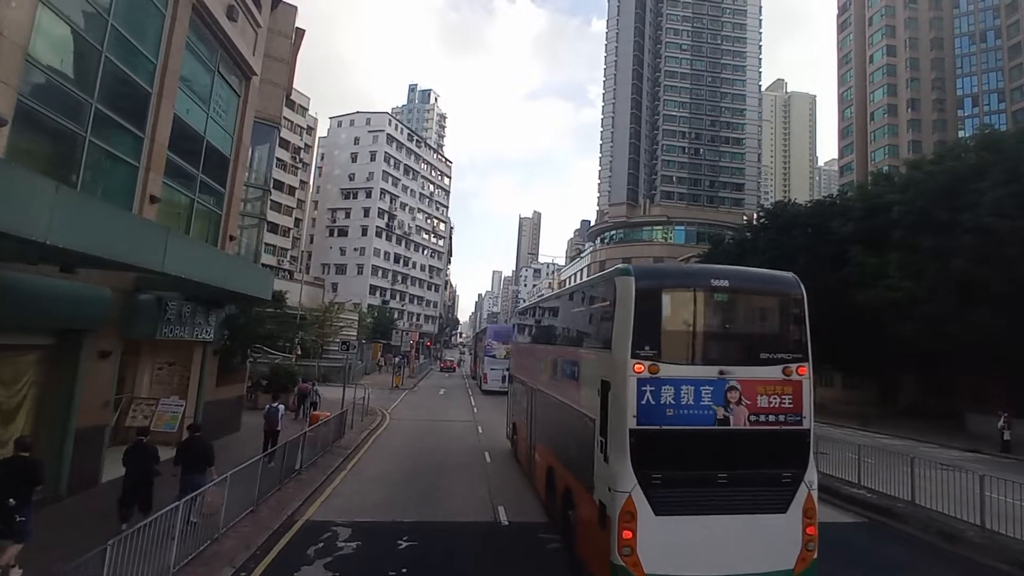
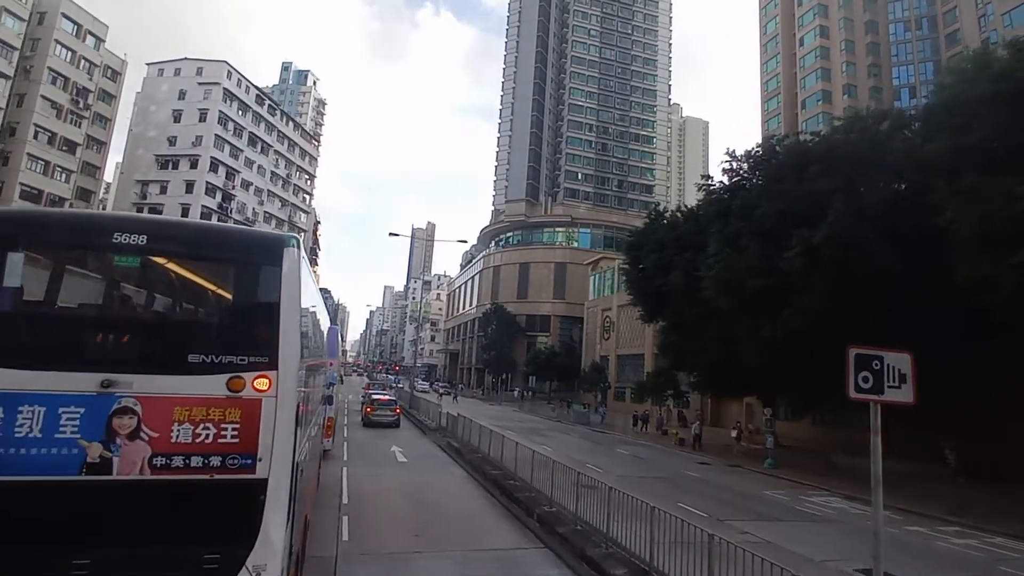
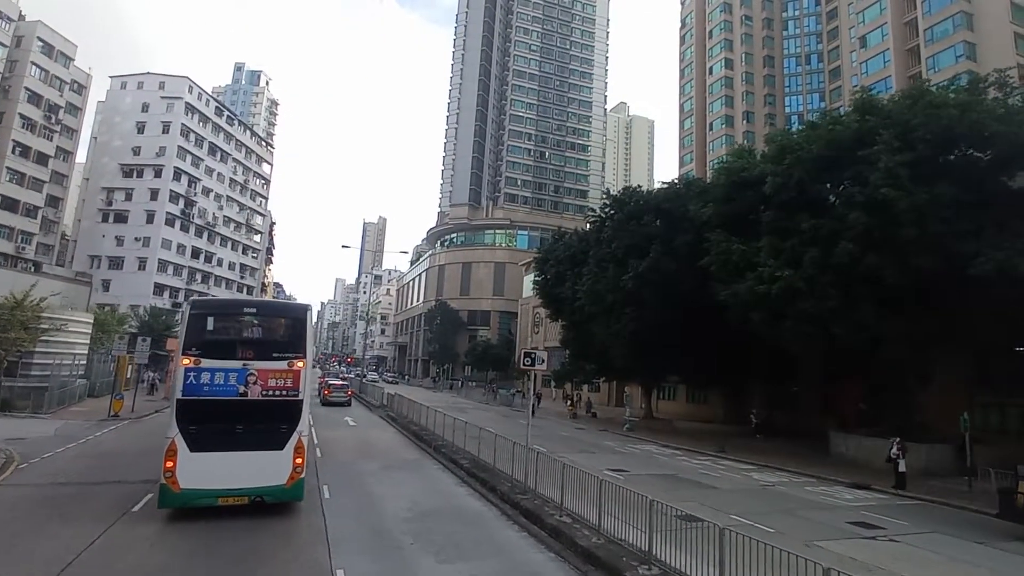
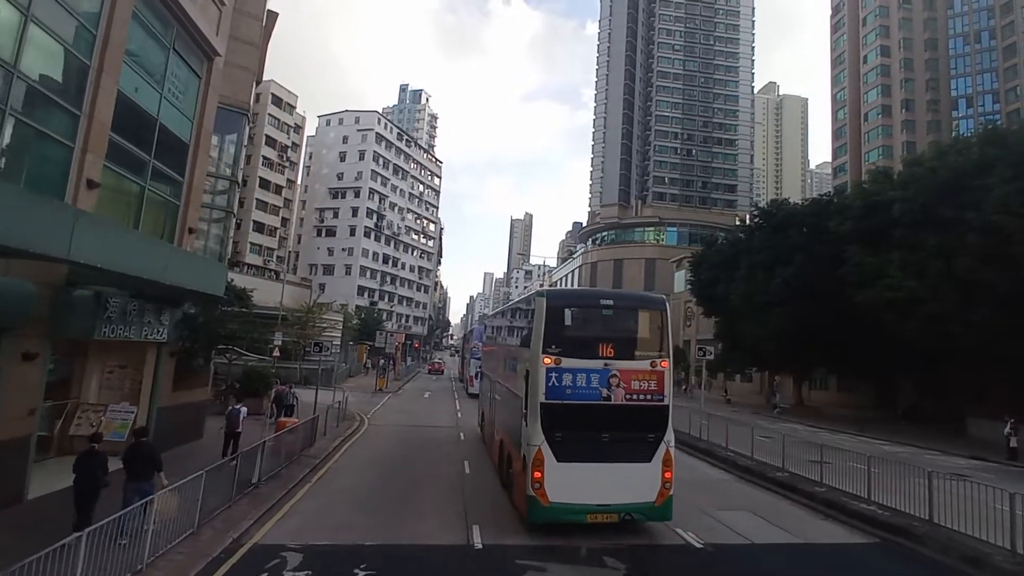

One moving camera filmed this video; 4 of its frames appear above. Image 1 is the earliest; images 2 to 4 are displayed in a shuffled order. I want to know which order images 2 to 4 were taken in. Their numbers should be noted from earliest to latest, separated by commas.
4, 3, 2
